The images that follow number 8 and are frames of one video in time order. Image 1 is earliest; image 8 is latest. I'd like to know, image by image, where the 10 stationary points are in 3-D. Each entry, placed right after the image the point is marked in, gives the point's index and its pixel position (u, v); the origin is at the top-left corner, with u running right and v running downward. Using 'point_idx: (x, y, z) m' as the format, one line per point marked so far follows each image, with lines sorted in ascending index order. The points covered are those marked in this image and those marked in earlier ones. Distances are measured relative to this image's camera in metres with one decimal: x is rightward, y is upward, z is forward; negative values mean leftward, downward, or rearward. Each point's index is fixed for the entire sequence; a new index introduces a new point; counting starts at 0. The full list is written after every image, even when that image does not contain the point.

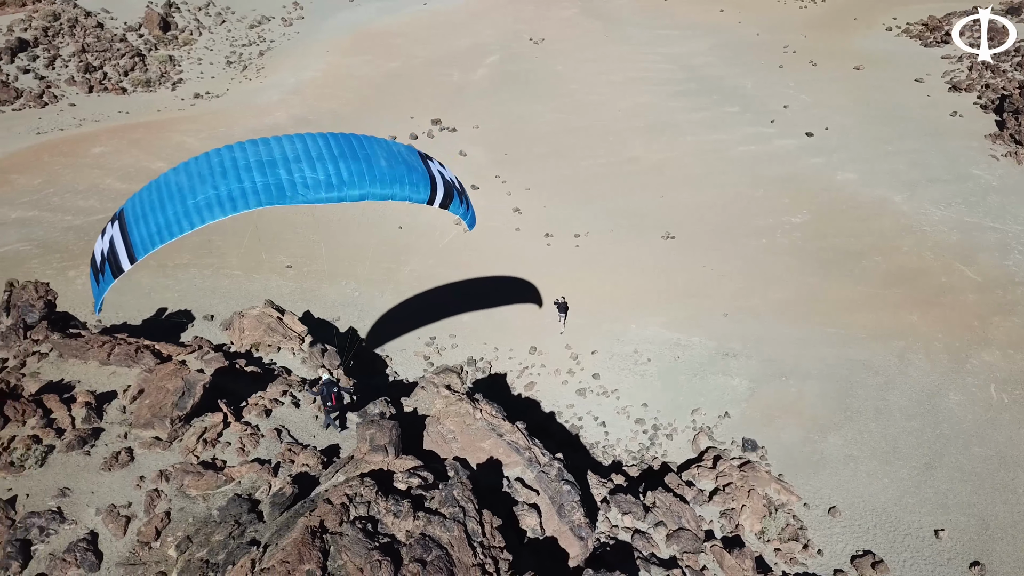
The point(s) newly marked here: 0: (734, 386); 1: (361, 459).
0: (+3.8, -1.7, +14.6) m
1: (-1.4, -1.6, +8.2) m
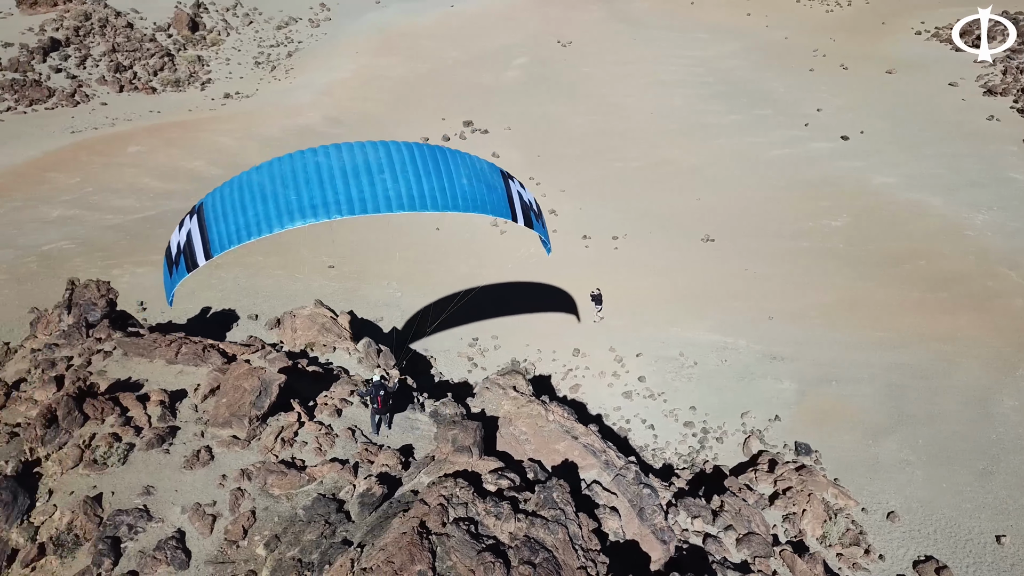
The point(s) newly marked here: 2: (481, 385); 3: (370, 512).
0: (+4.7, -1.8, +14.6) m
1: (-0.6, -1.7, +8.2) m
2: (-0.3, -1.2, +11.0) m
3: (-1.3, -2.0, +7.7) m
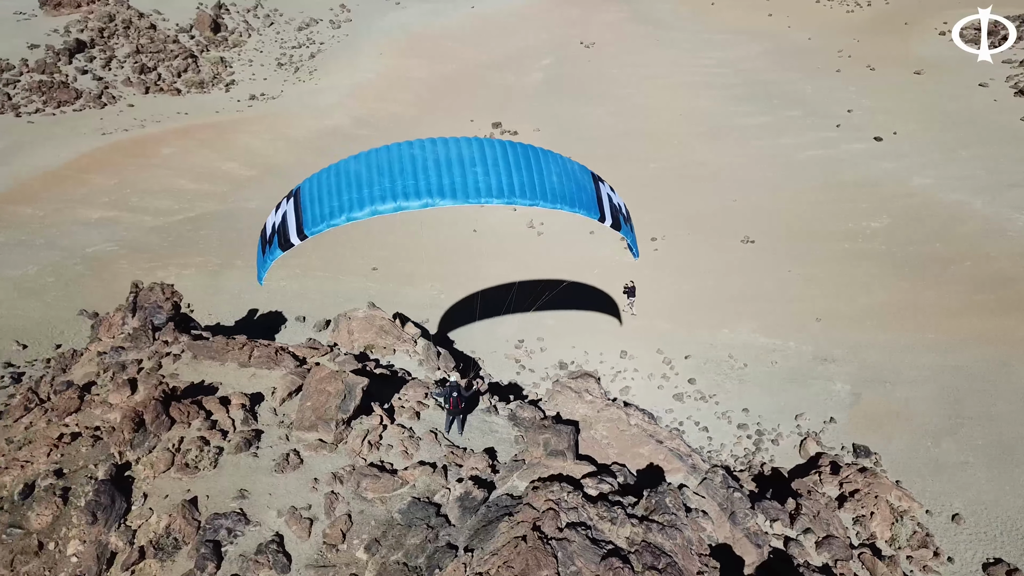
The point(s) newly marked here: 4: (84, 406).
0: (+5.6, -1.8, +14.6) m
1: (+0.3, -1.7, +8.2) m
2: (+0.6, -1.3, +11.0) m
3: (-0.4, -2.1, +7.7) m
4: (-5.2, -1.4, +10.3) m
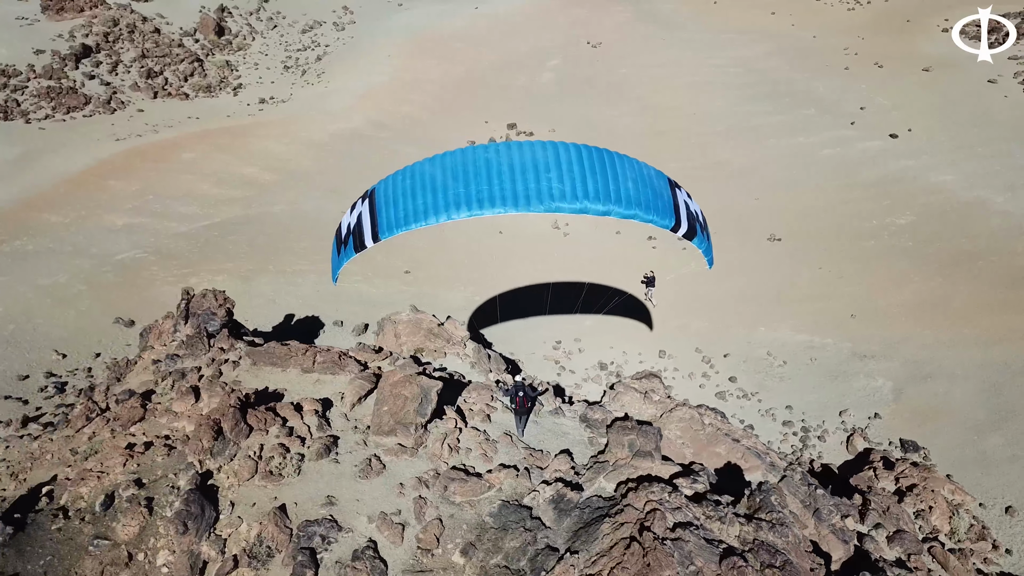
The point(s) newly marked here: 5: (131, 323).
0: (+6.3, -1.7, +14.7) m
1: (+1.1, -1.7, +8.2) m
2: (+1.4, -1.3, +11.0) m
3: (+0.5, -2.1, +7.7) m
4: (-4.4, -1.5, +10.2) m
5: (-6.9, -0.6, +15.3) m
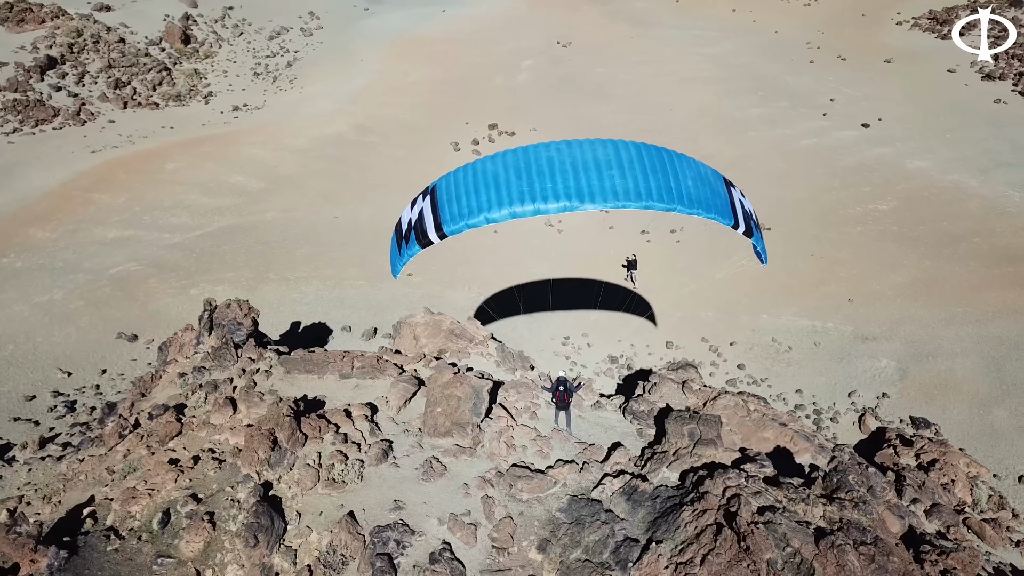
0: (+6.6, -1.4, +15.0) m
1: (+1.7, -1.6, +8.3) m
2: (+1.8, -1.2, +11.1) m
3: (+1.2, -2.0, +7.8) m
4: (-3.8, -1.7, +10.0) m
5: (-6.7, -0.9, +15.0) m
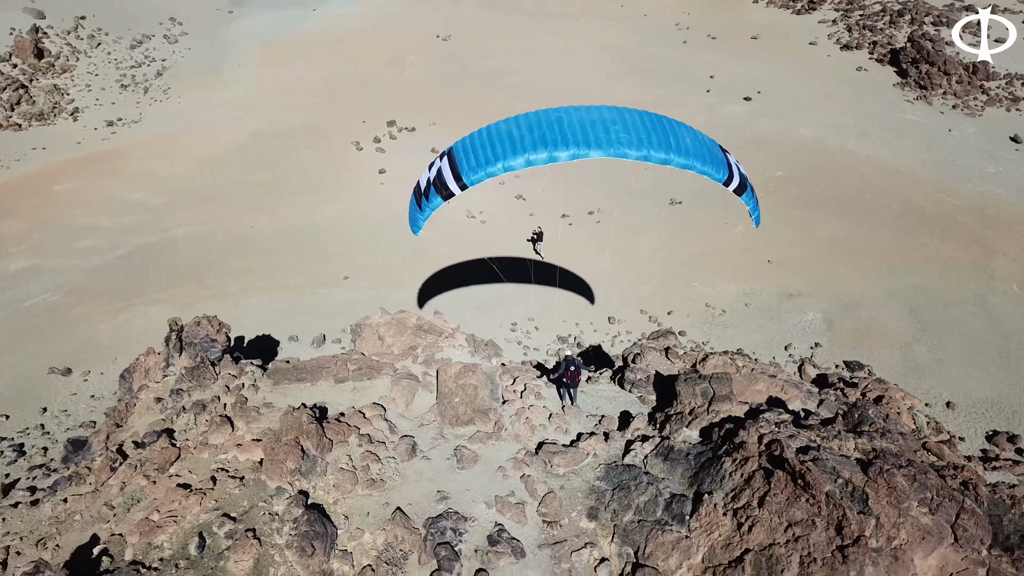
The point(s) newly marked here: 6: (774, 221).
0: (+5.7, -0.6, +16.2) m
1: (+2.0, -1.3, +8.9) m
2: (+1.6, -0.8, +11.6) m
3: (+1.6, -1.7, +8.2) m
4: (-3.7, -1.9, +9.7) m
5: (-7.4, -1.4, +14.1) m
6: (+6.0, +1.6, +19.4) m
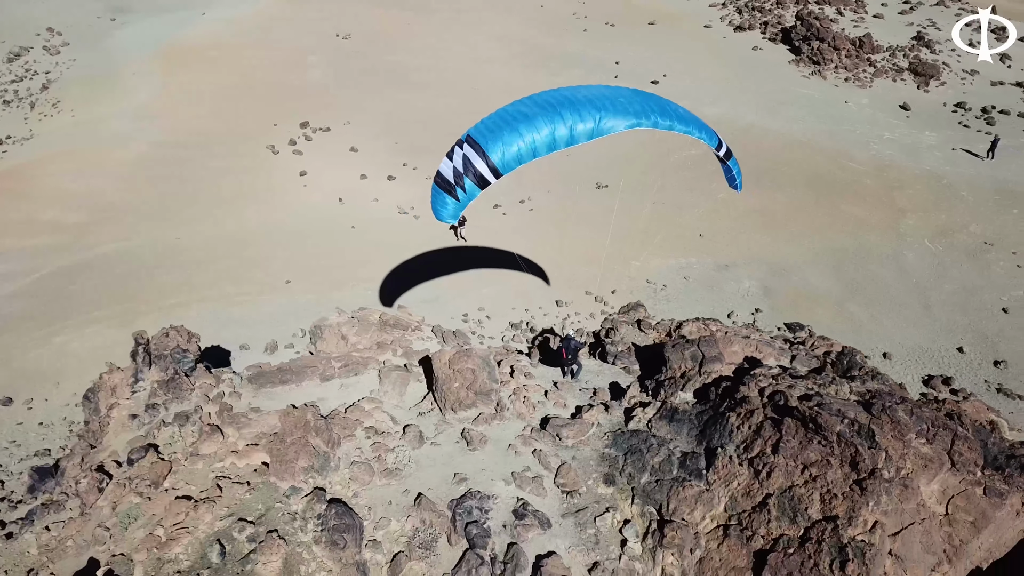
0: (+4.7, 0.0, +17.0) m
1: (+2.0, -0.9, +9.3) m
2: (+1.3, -0.5, +11.9) m
3: (+1.7, -1.4, +8.6) m
4: (-3.7, -2.0, +9.4) m
5: (-7.9, -1.8, +13.4) m
6: (+4.5, +2.2, +20.2) m
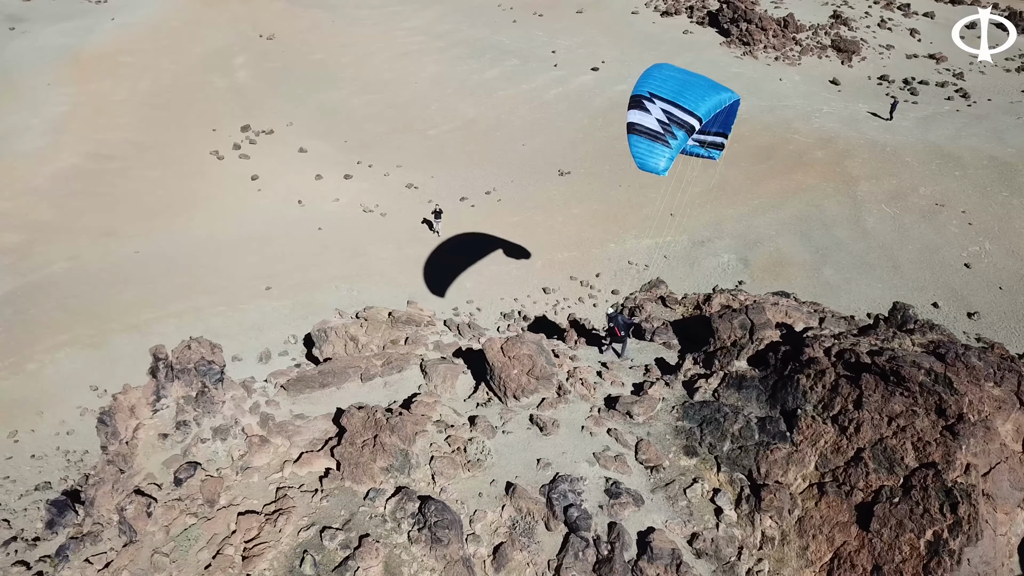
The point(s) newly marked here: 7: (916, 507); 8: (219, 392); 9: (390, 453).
0: (+4.4, +0.5, +17.4) m
1: (+2.6, -0.6, +9.4) m
2: (+1.6, -0.2, +12.0) m
3: (+2.5, -1.1, +8.7) m
4: (-3.0, -2.0, +8.9) m
5: (-7.6, -2.1, +12.4) m
6: (+3.6, +2.7, +20.5) m
7: (+3.4, -1.8, +7.1) m
8: (-3.5, -1.2, +10.2) m
9: (-1.2, -1.6, +8.2) m
